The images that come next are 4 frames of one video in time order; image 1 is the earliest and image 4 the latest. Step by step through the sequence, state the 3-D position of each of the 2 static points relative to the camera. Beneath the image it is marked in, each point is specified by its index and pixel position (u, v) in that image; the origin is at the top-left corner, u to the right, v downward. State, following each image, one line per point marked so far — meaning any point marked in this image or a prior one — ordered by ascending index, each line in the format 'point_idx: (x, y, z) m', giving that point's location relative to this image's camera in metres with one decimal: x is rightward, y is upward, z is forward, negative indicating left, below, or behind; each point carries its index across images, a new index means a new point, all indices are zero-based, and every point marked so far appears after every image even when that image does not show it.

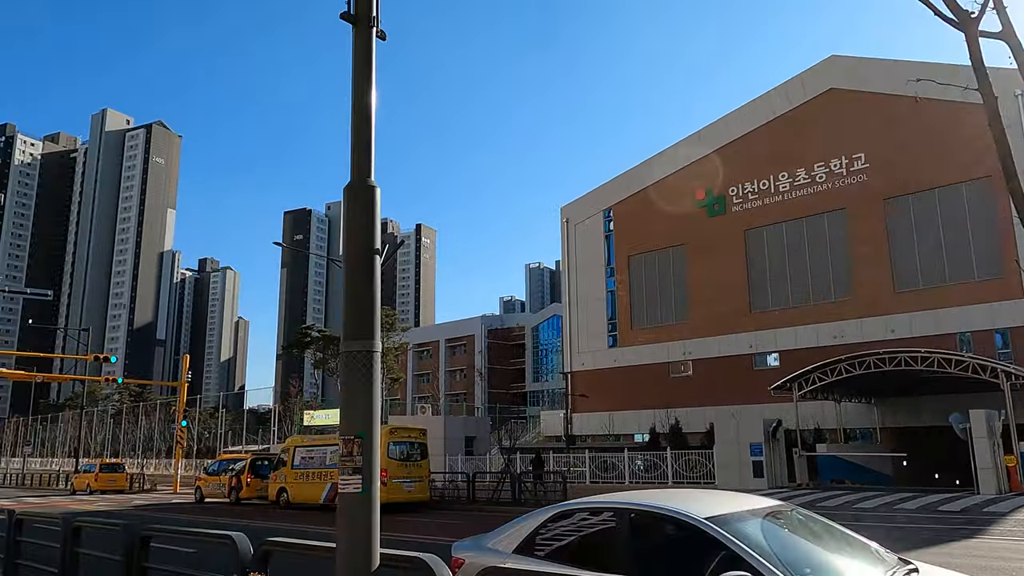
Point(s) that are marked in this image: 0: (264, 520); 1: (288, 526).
0: (-6.3, -5.8, +19.0) m
1: (-5.0, -5.2, +16.6) m
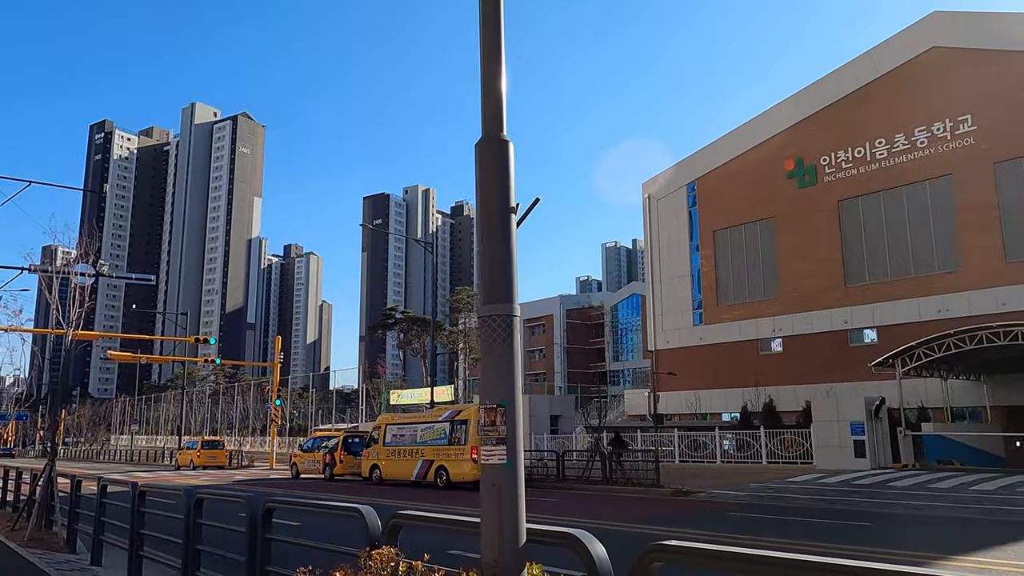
0: (-4.0, -5.3, +19.4) m
1: (-2.9, -4.8, +16.9) m
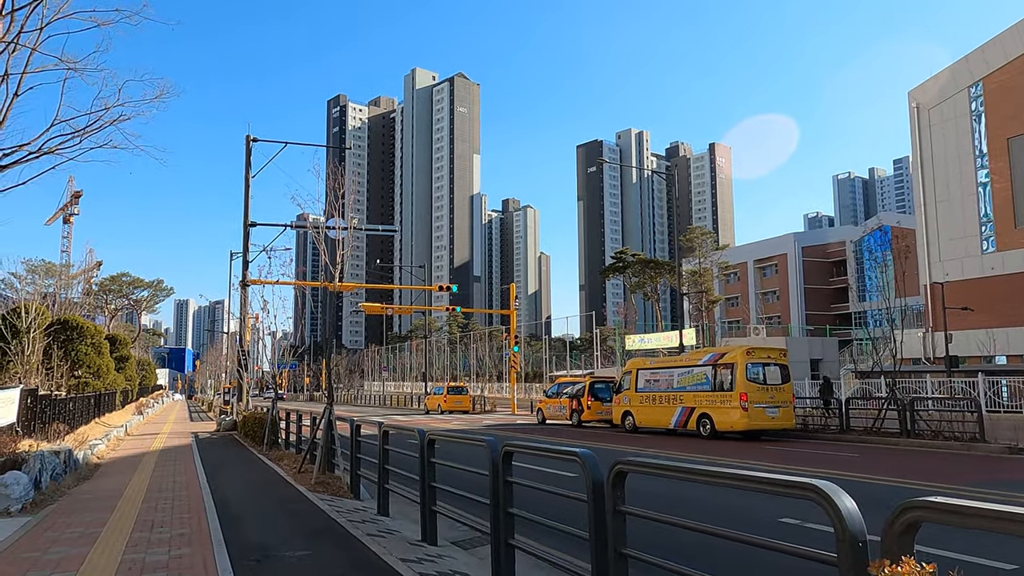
0: (+2.5, -3.8, +18.3) m
1: (+2.8, -3.4, +15.6) m
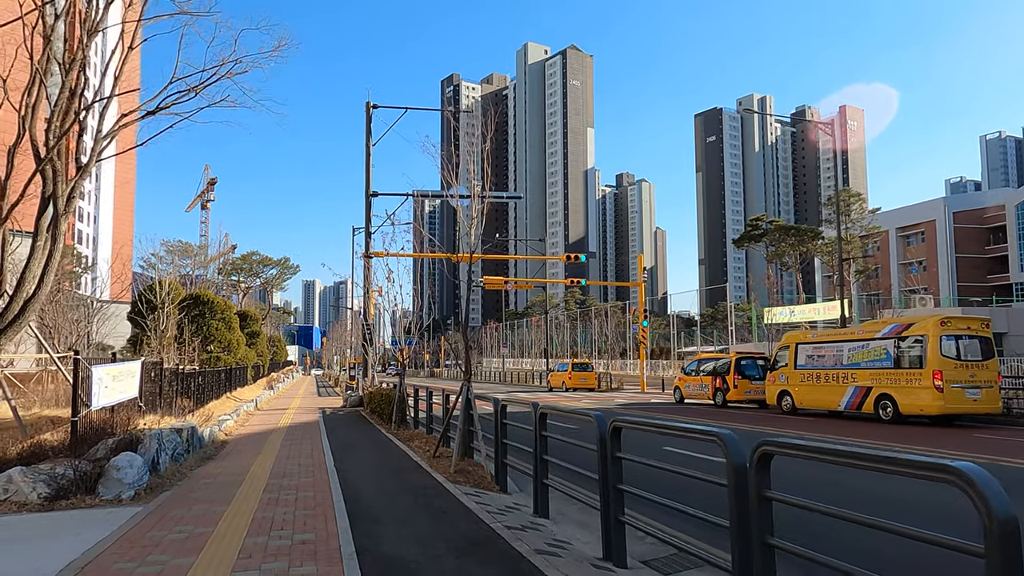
0: (+5.6, -3.0, +16.1) m
1: (+5.5, -2.6, +13.4) m
